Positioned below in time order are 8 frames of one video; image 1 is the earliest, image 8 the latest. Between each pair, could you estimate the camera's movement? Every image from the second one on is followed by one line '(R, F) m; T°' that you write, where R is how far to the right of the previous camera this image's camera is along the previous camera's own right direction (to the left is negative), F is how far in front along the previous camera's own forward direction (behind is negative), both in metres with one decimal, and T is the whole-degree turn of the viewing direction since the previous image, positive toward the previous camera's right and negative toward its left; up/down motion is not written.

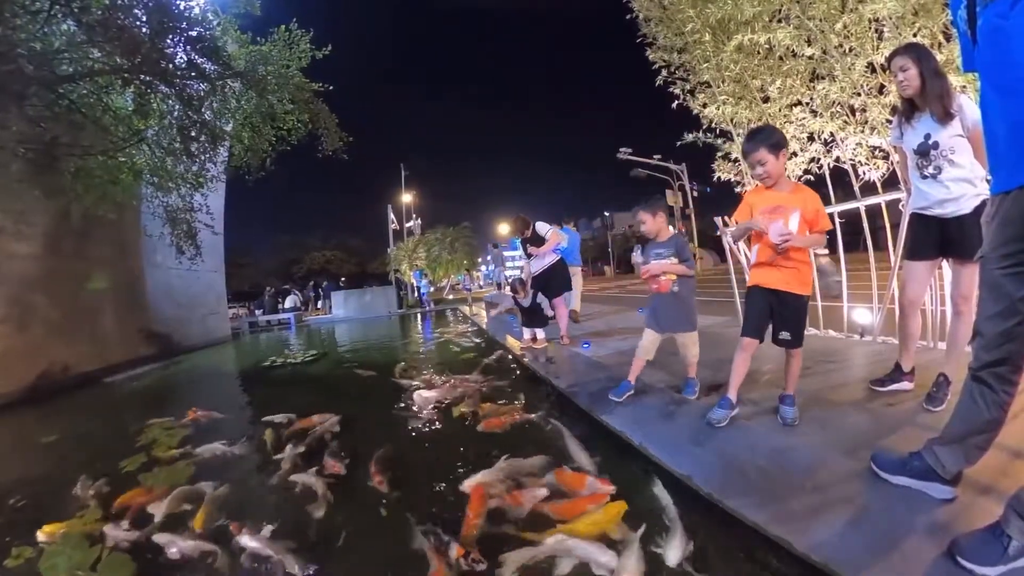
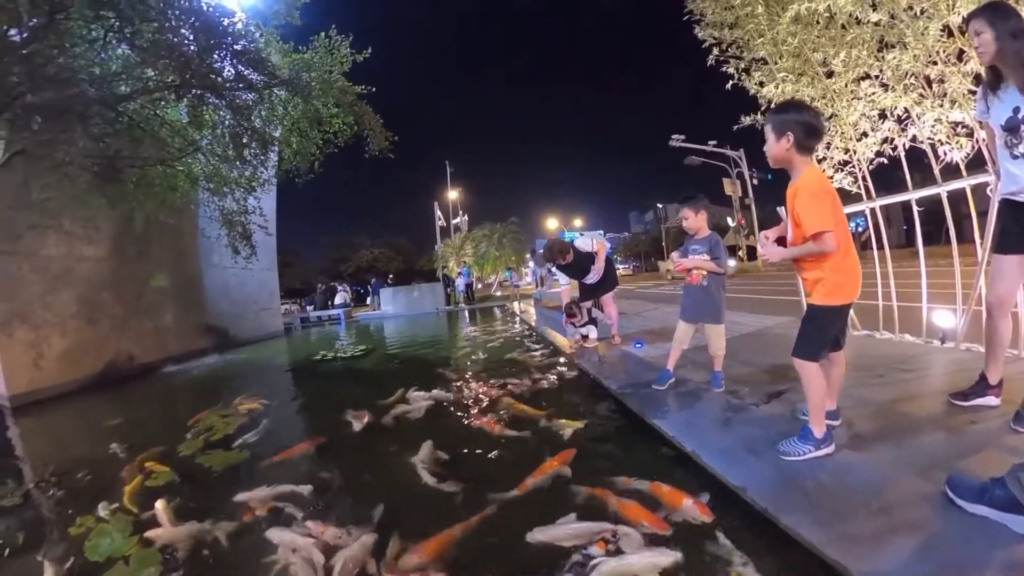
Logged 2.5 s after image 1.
(+0.6, +0.2) m; -10°
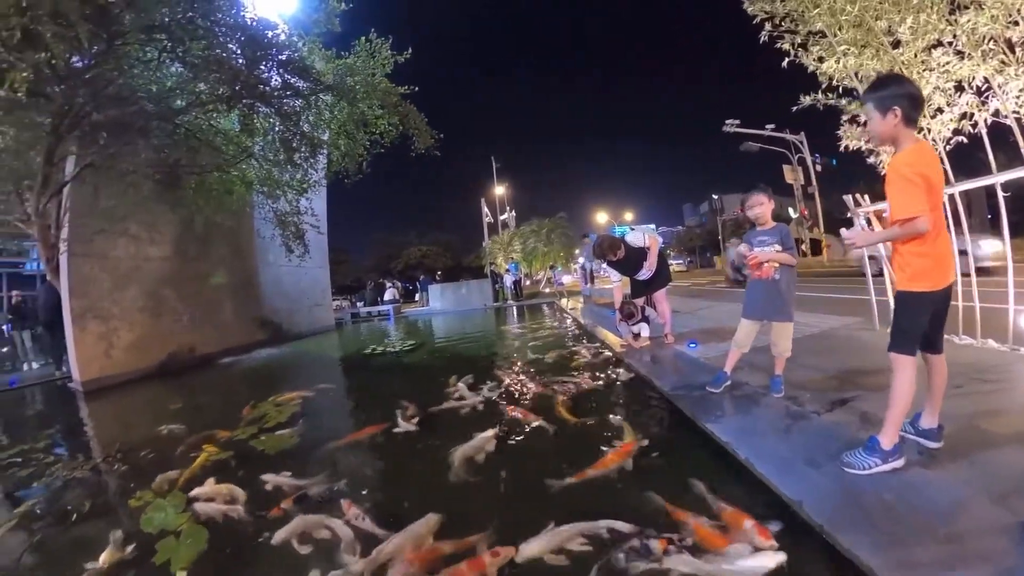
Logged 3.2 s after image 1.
(+0.6, +0.1) m; -10°
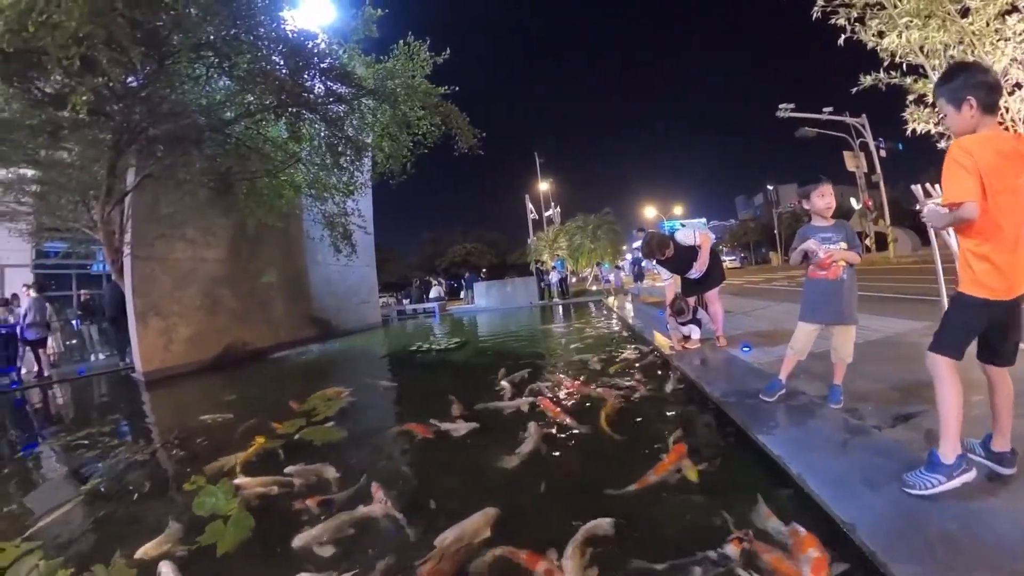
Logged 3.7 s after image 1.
(+0.6, +0.1) m; -9°
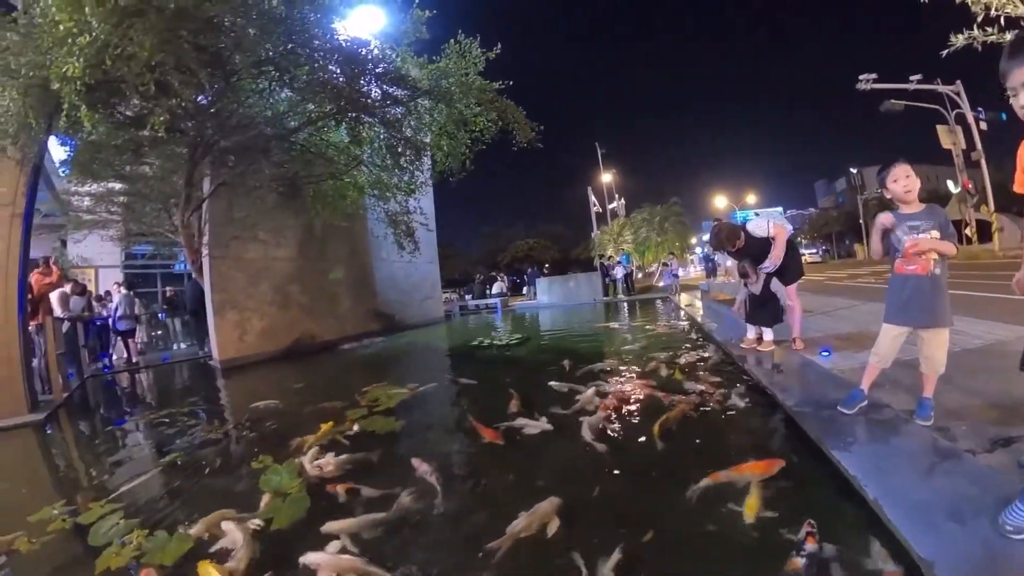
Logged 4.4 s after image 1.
(+0.8, +0.2) m; -12°
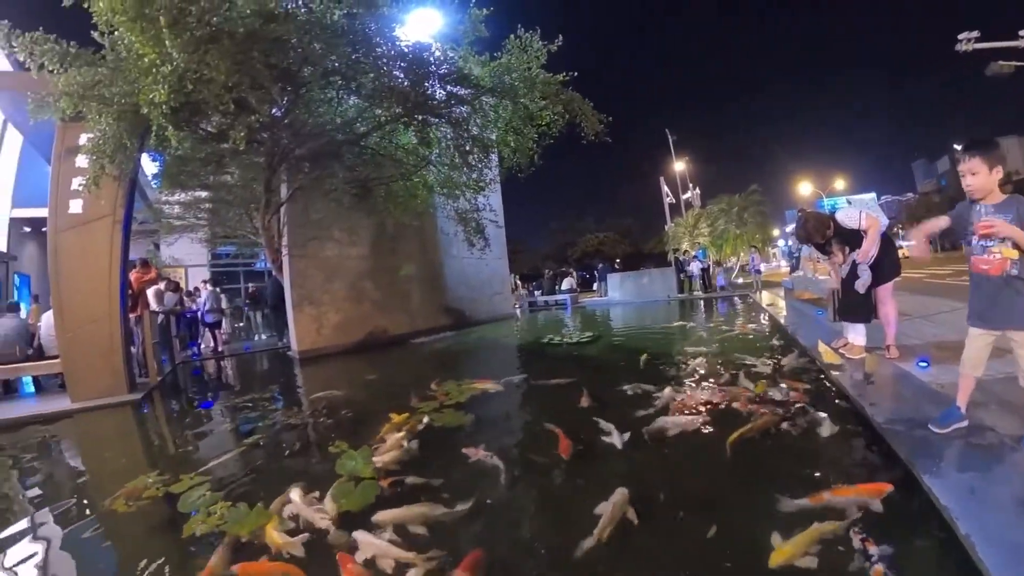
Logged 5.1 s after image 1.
(+0.7, +0.2) m; -13°
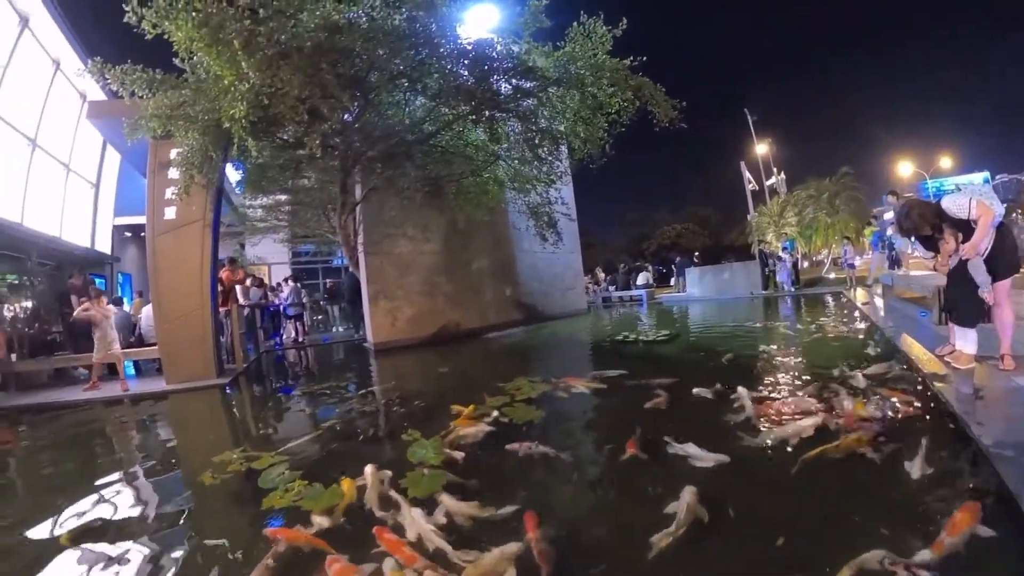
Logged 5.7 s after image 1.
(+0.7, +0.2) m; -13°
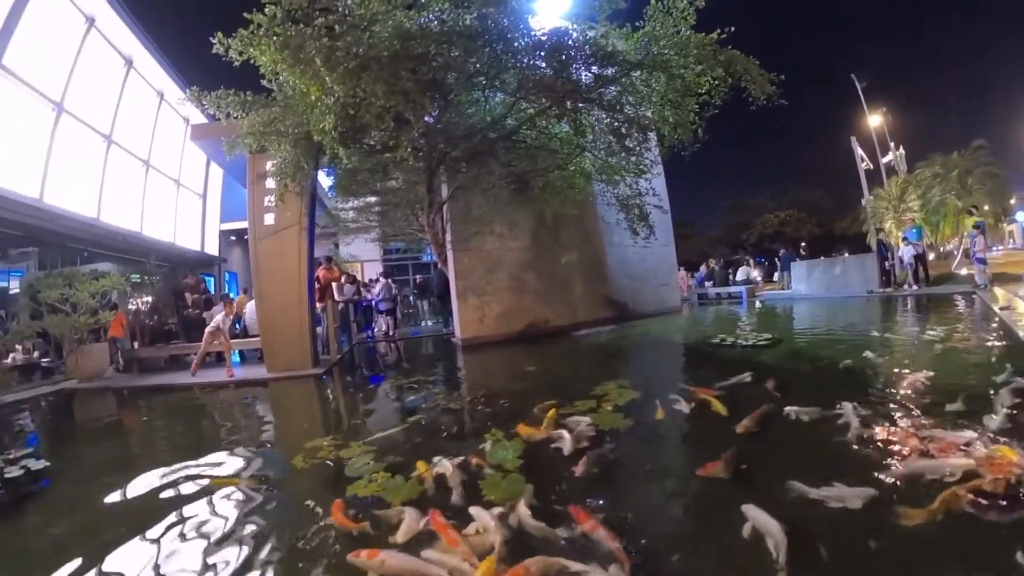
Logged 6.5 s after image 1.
(+0.8, +0.2) m; -16°
